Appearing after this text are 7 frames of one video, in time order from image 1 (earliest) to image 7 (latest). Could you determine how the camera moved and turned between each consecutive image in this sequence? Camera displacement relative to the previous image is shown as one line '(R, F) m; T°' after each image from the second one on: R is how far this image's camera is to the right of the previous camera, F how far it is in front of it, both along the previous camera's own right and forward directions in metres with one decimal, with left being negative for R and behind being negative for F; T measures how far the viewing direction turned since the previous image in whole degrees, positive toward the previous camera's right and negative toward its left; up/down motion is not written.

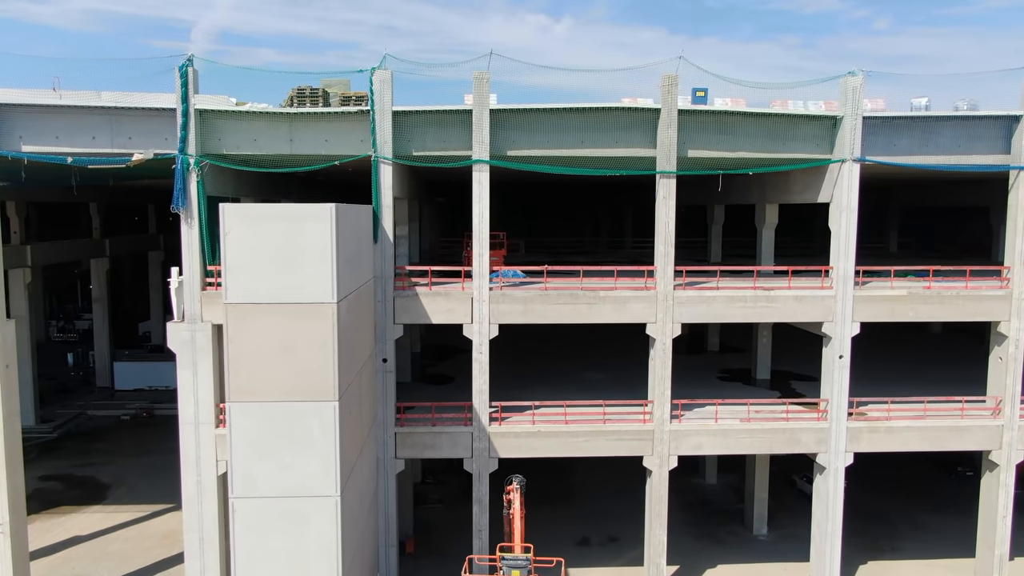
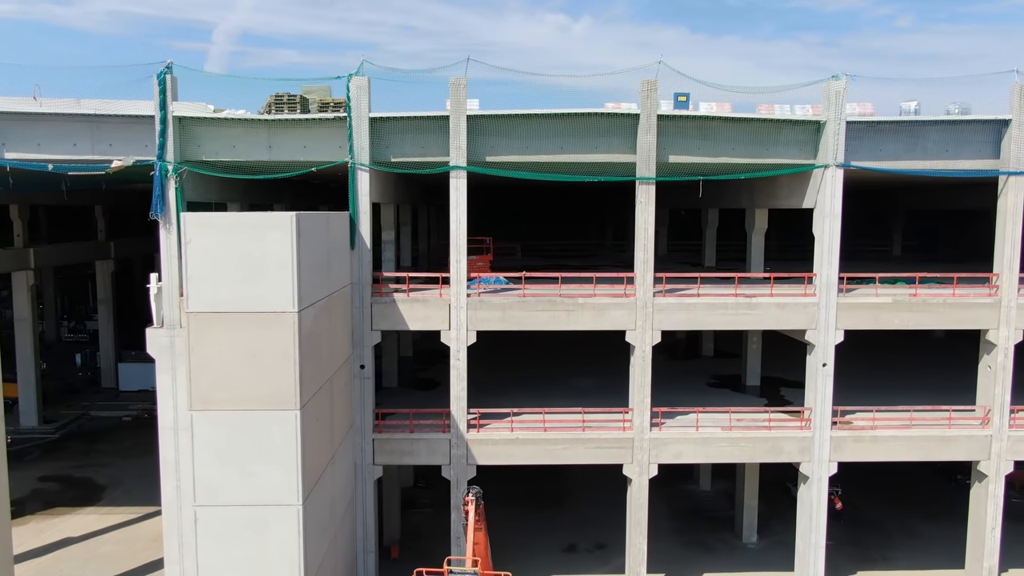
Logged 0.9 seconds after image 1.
(+1.1, +0.1) m; -1°
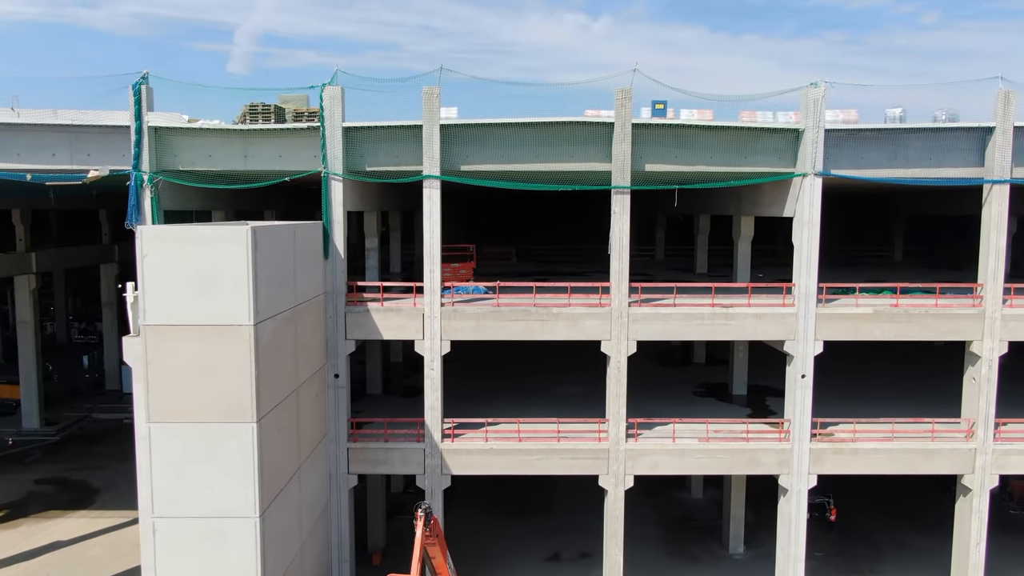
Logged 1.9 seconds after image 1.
(+1.2, +0.1) m; -1°
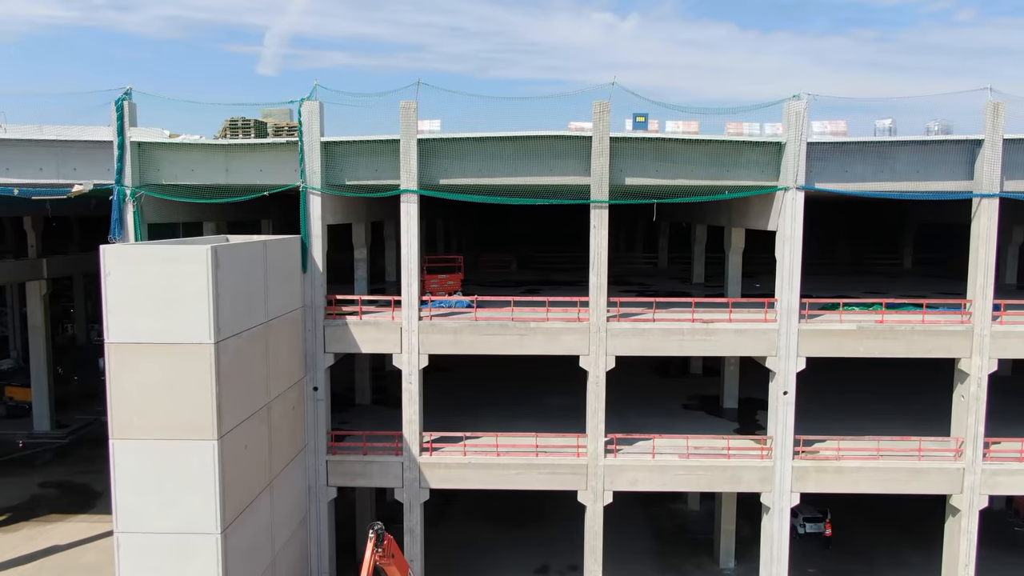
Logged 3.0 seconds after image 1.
(+1.3, +0.1) m; -2°
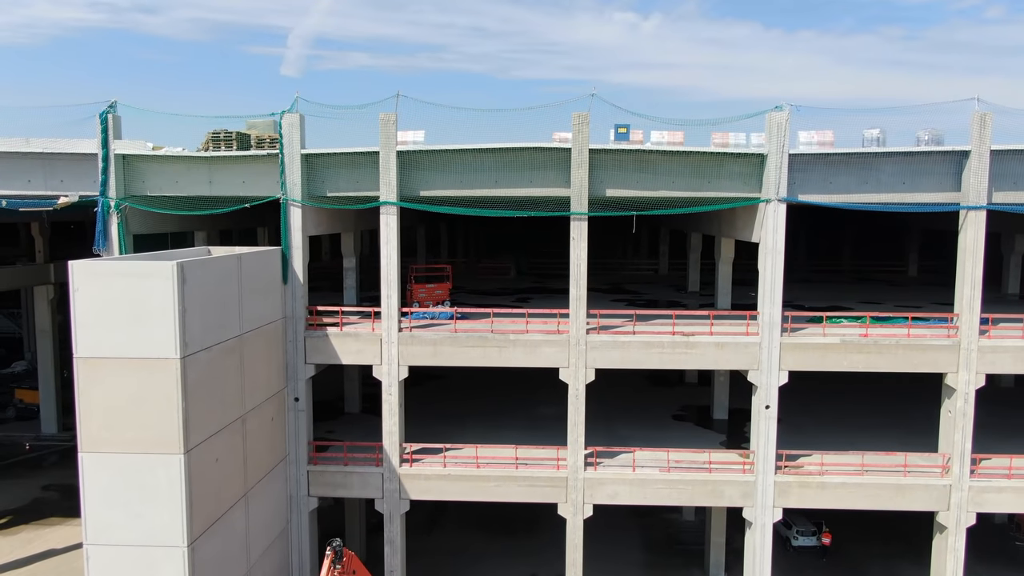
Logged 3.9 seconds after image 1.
(+1.1, +0.1) m; -1°
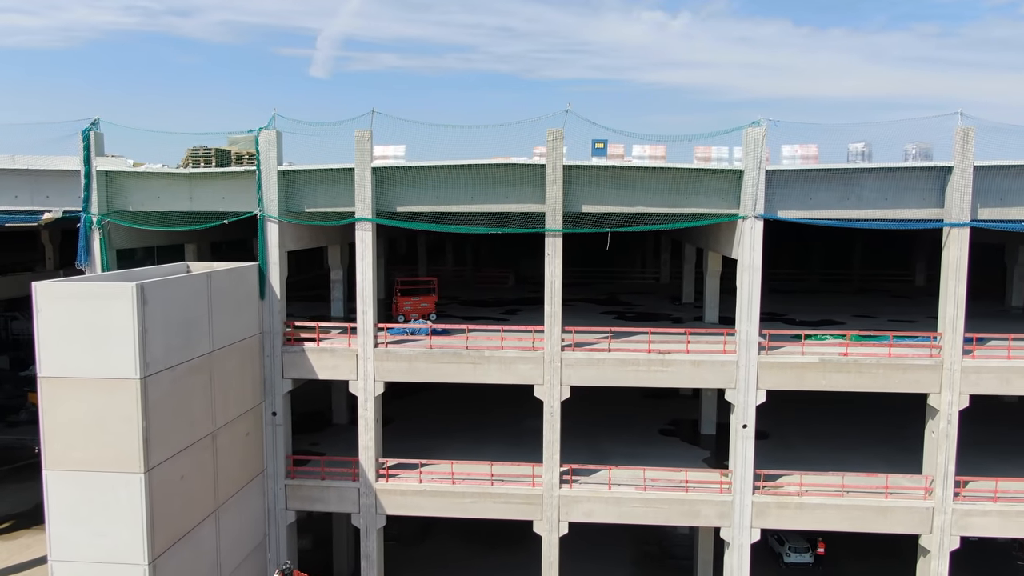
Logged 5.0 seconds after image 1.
(+1.4, +0.1) m; -2°
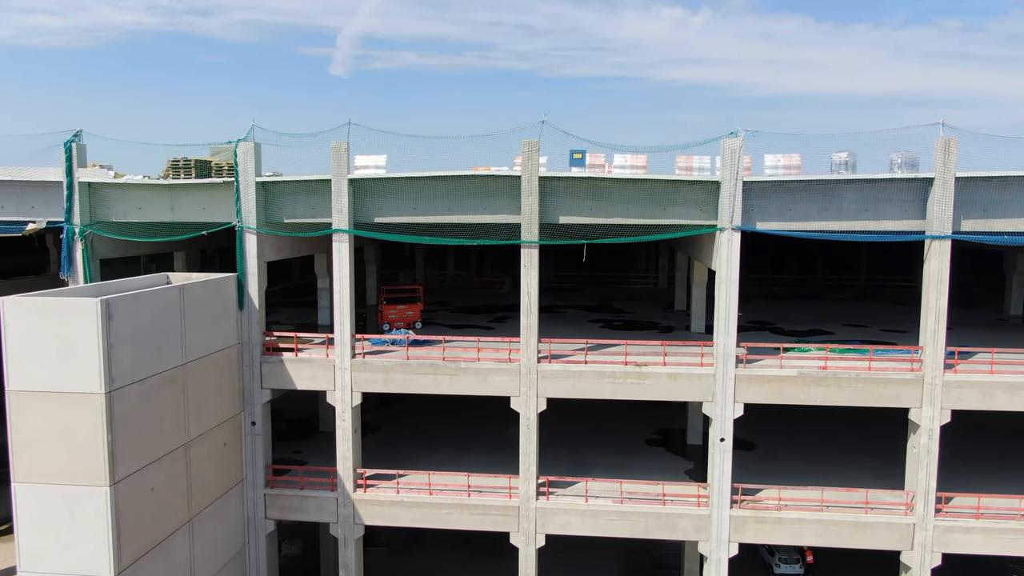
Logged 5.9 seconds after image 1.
(+1.2, +0.1) m; -1°
